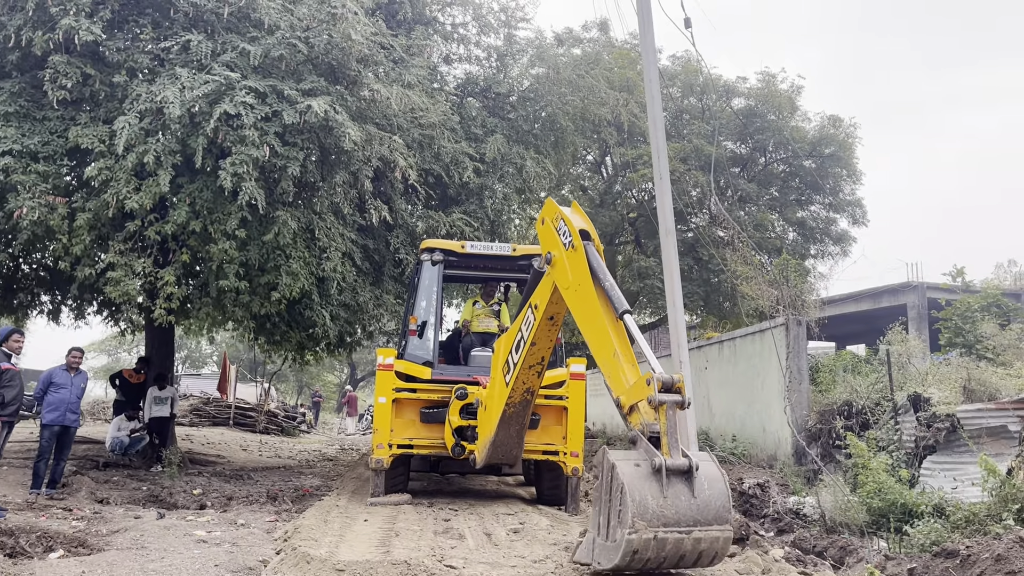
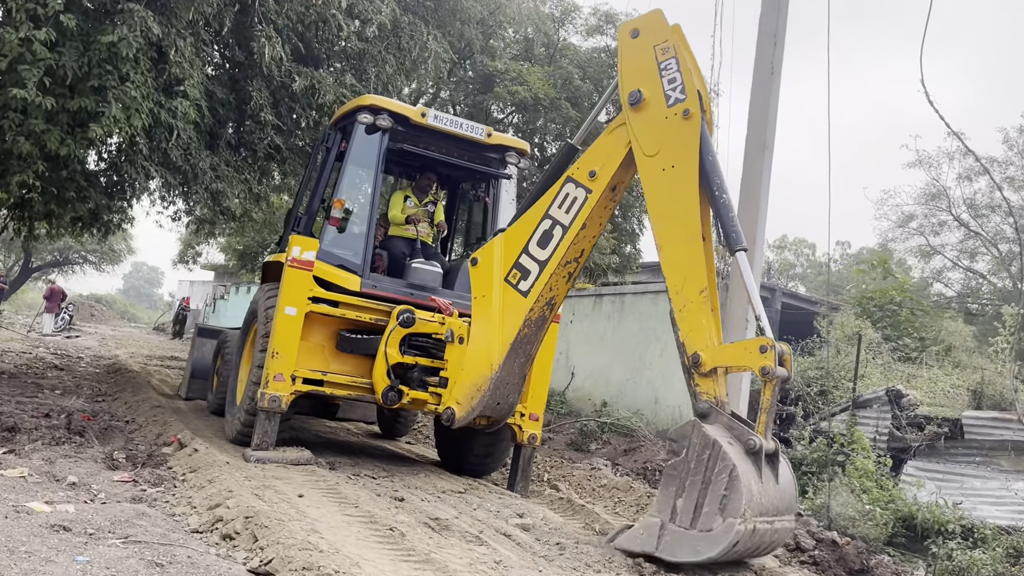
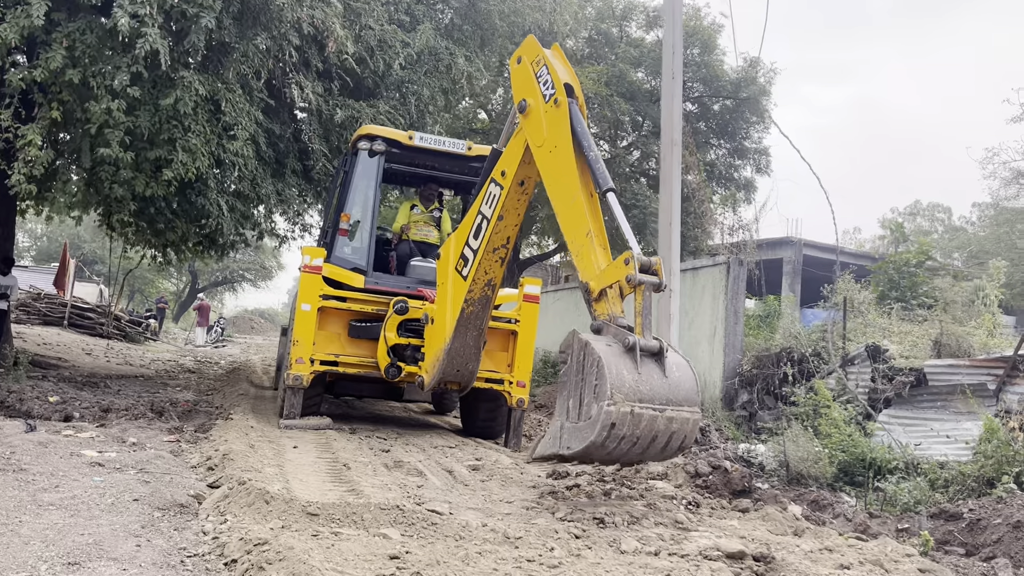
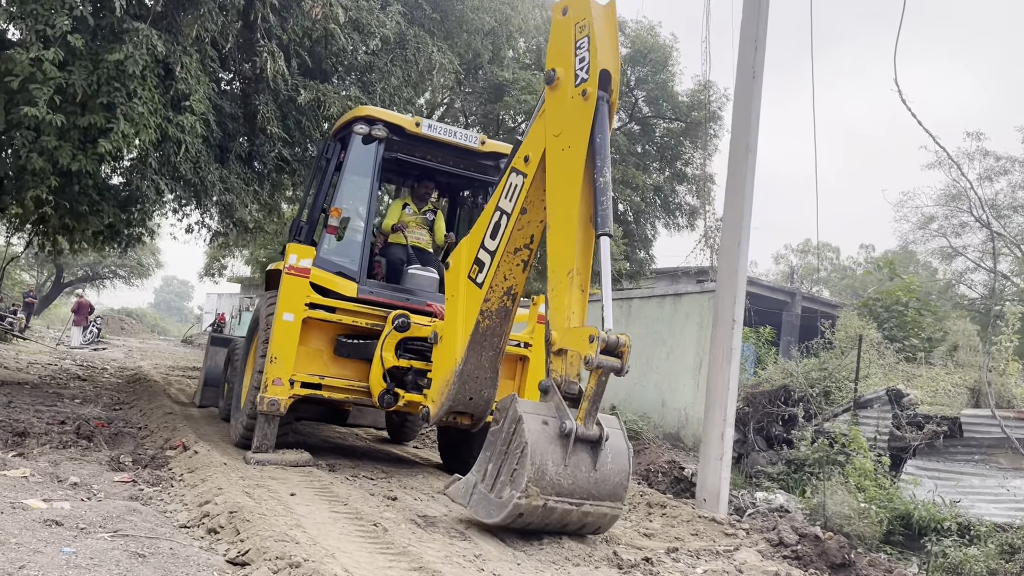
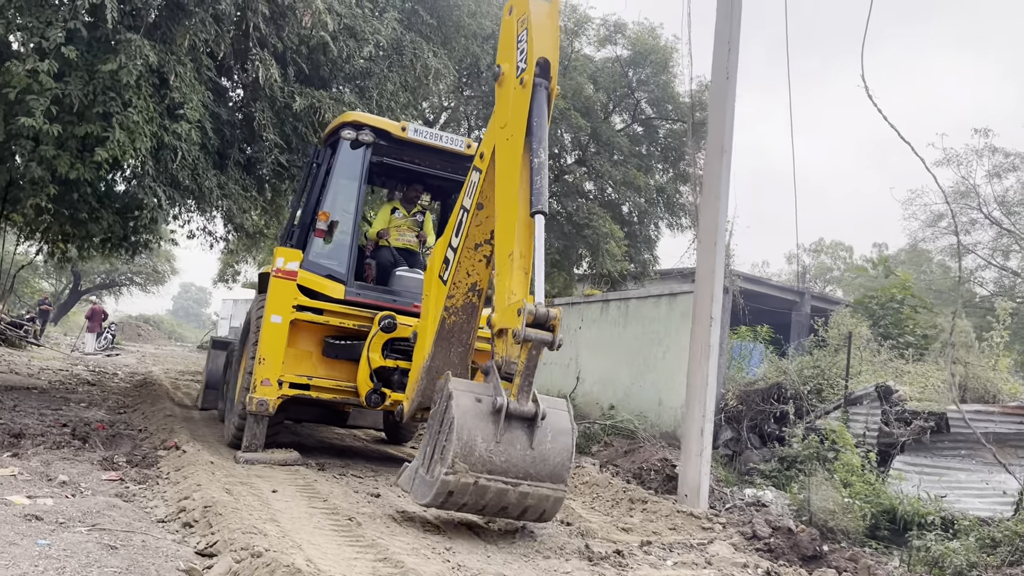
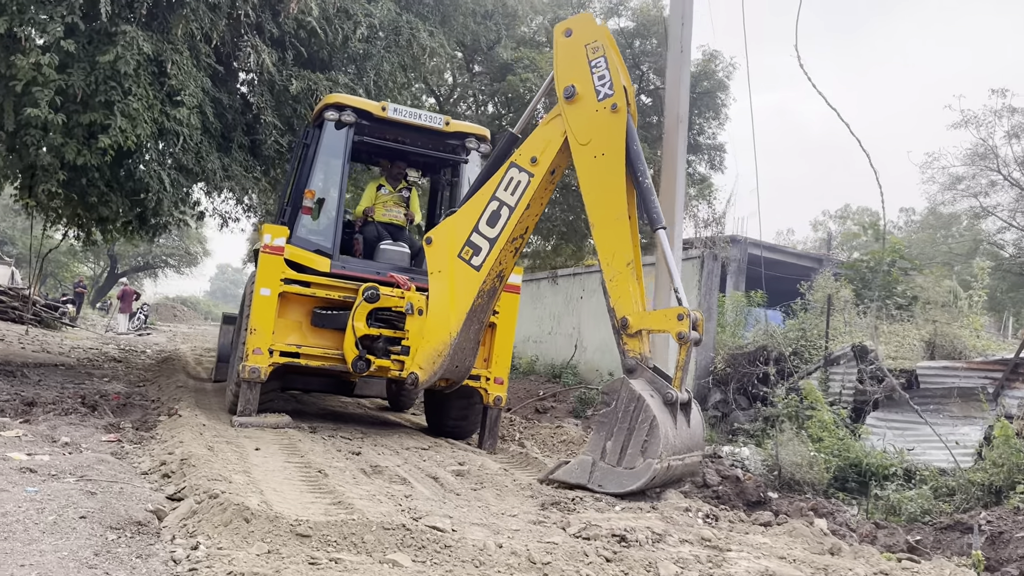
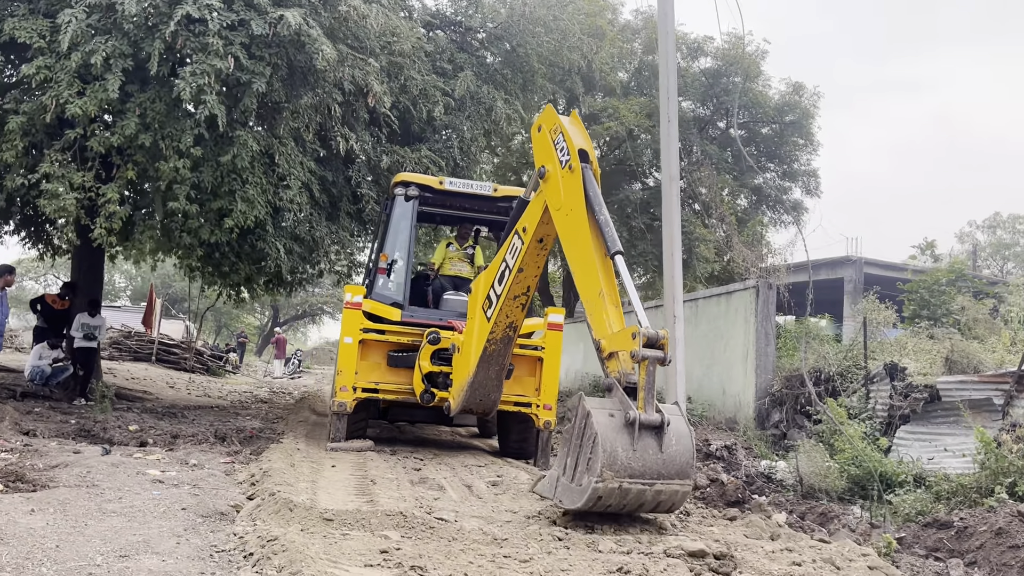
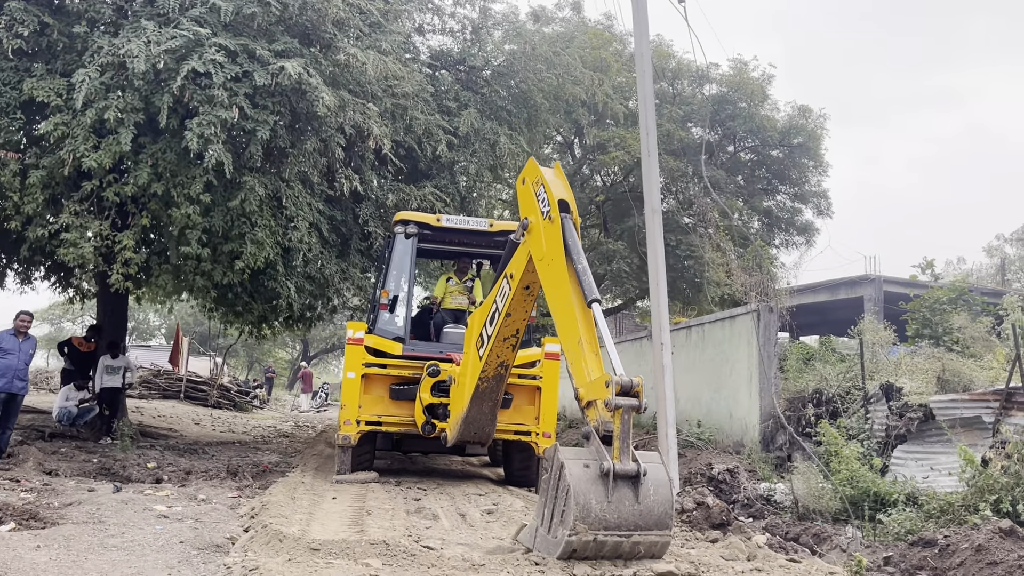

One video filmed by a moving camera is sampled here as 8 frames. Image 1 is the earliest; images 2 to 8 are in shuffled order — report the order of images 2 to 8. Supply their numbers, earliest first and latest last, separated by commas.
8, 7, 3, 6, 5, 4, 2
